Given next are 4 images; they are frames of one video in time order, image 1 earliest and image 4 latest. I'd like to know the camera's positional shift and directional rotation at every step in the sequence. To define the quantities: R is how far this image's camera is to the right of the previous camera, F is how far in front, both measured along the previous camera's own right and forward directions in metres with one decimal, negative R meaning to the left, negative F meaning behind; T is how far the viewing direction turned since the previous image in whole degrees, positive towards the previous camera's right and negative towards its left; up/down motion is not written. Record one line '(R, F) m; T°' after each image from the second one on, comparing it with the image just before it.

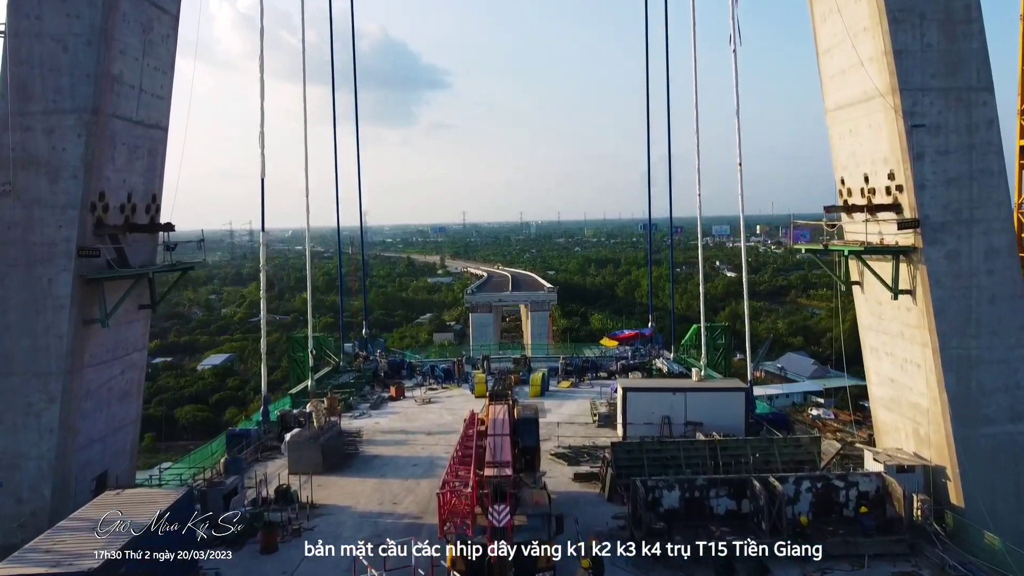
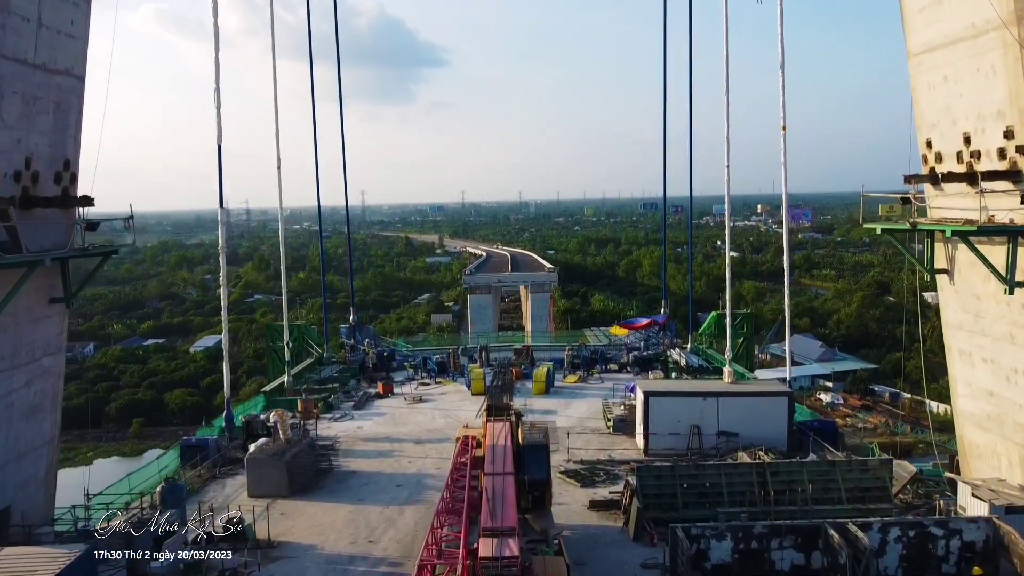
(-0.1, +2.0) m; 0°
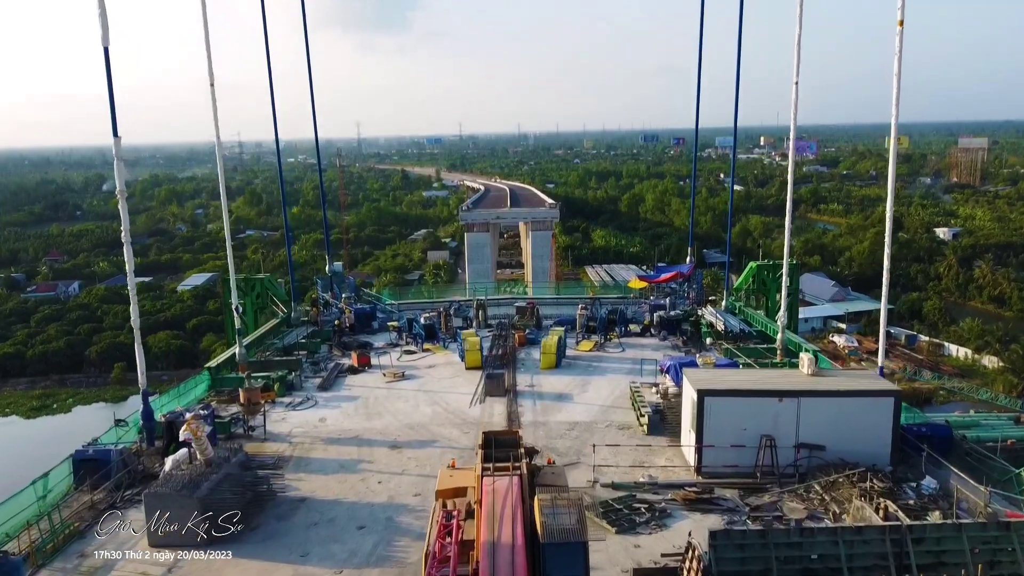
(-0.1, +3.2) m; 0°
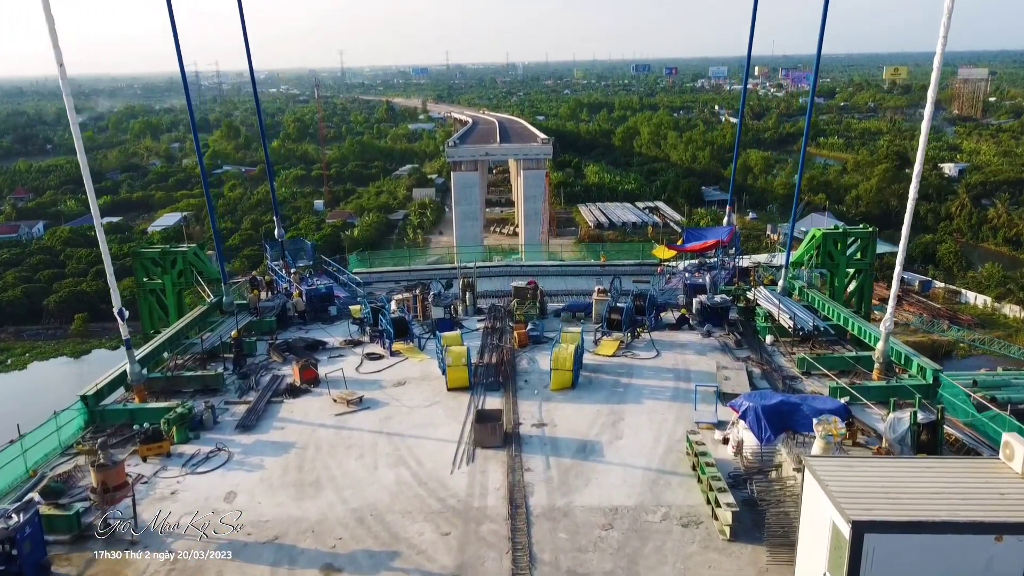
(-0.1, +3.9) m; +1°
